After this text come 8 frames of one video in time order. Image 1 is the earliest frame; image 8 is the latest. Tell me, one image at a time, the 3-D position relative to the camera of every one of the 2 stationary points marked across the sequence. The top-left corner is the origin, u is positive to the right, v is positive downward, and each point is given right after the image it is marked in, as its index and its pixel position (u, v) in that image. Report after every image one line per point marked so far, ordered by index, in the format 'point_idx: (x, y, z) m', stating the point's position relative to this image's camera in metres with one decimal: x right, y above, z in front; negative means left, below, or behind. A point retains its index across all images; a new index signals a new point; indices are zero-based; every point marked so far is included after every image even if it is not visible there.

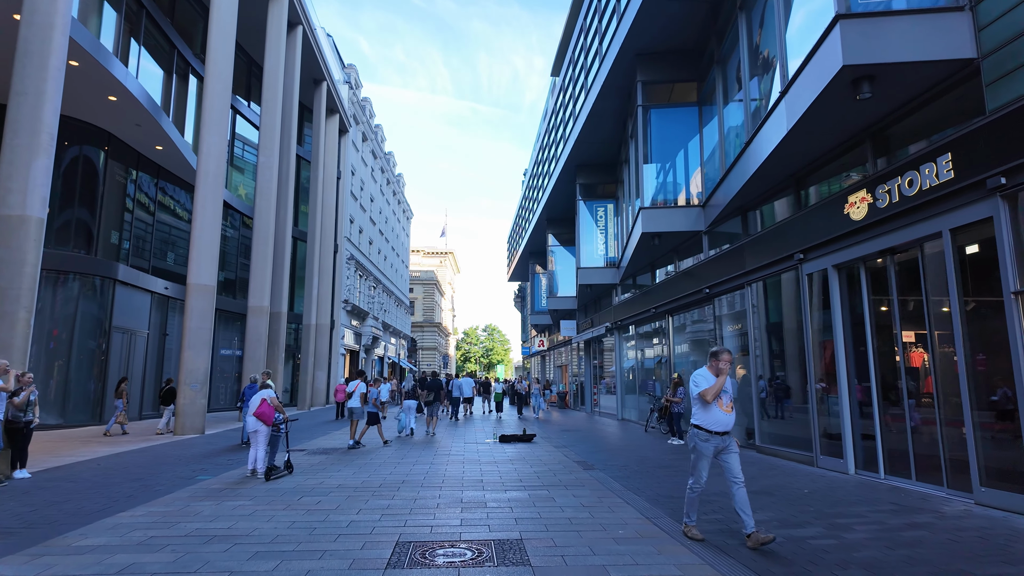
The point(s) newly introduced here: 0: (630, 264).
0: (+3.9, +0.8, +19.4) m
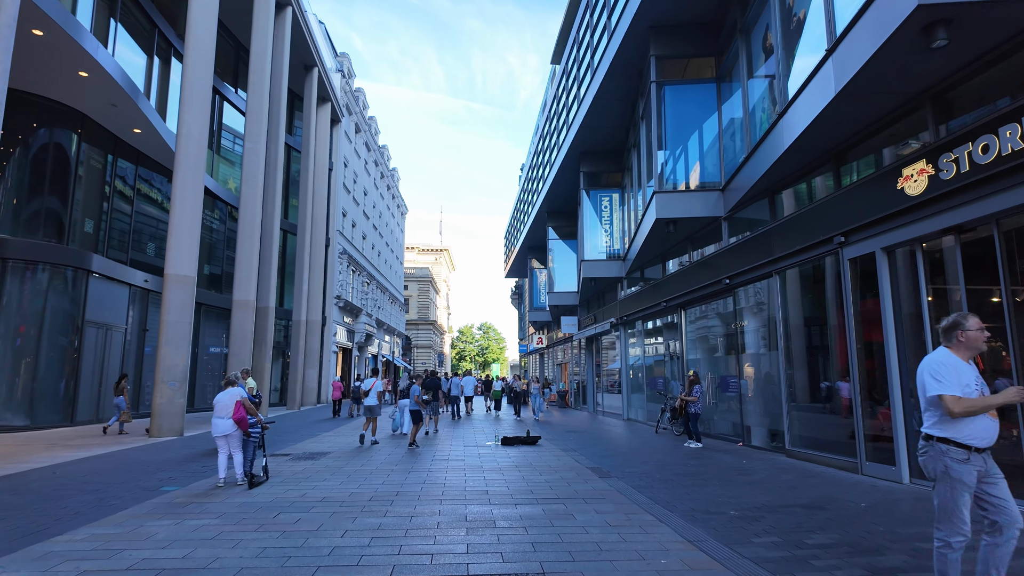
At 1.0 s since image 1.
0: (+3.9, +1.0, +18.3) m
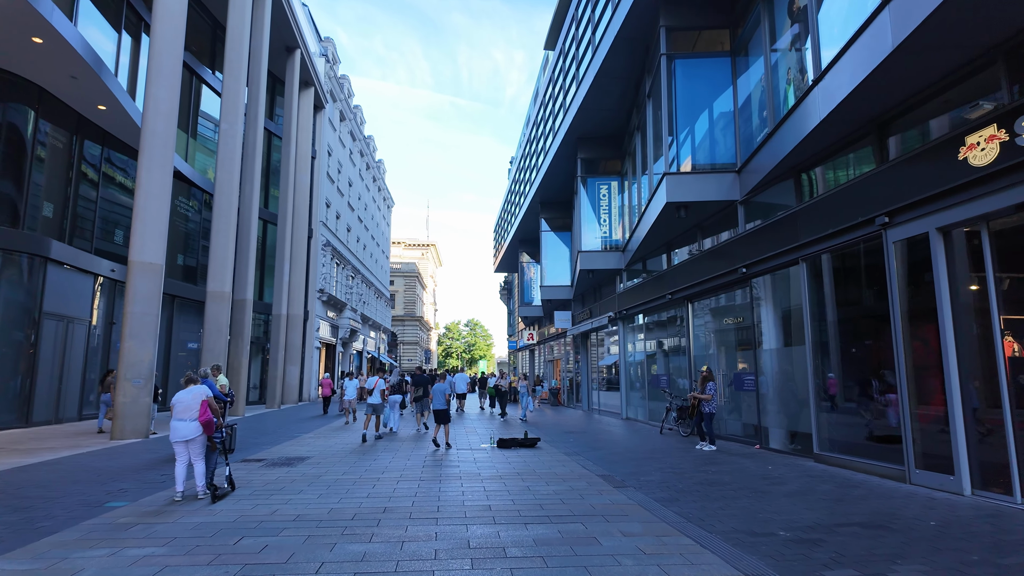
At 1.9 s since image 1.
0: (+3.7, +1.2, +17.3) m
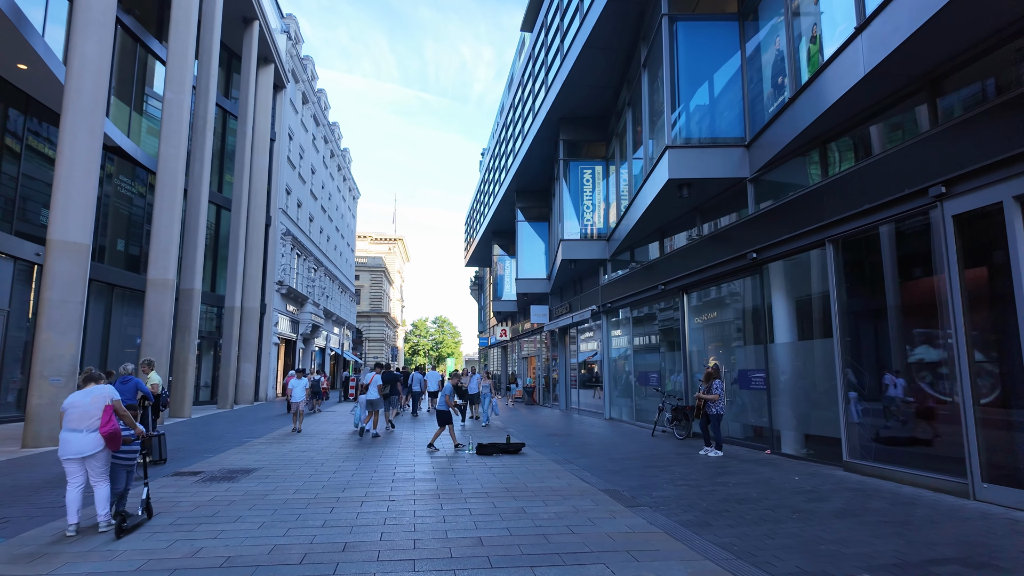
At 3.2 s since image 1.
0: (+3.1, +1.5, +16.0) m
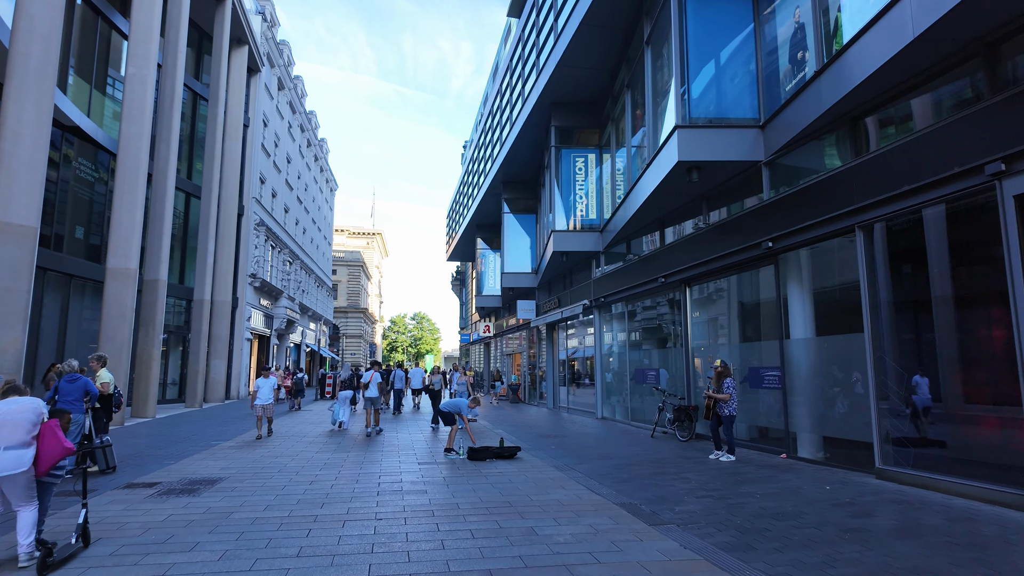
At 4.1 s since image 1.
0: (+2.9, +1.6, +15.2) m
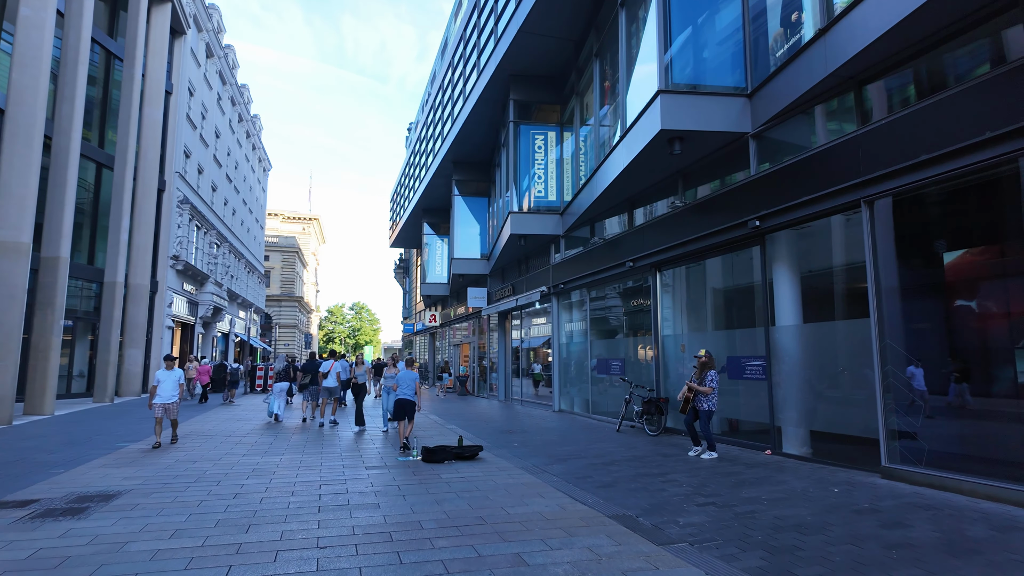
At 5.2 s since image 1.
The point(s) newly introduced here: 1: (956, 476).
0: (+1.8, +2.0, +14.3) m
1: (+4.7, -2.1, +6.7) m
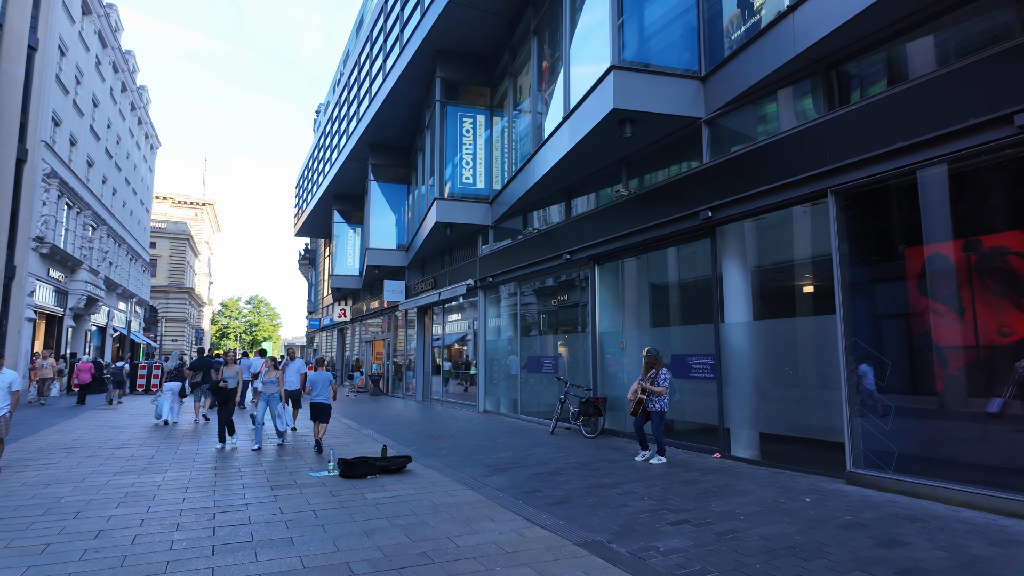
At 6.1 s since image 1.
0: (+0.2, +2.2, +13.4) m
1: (+4.1, -2.0, +6.4) m
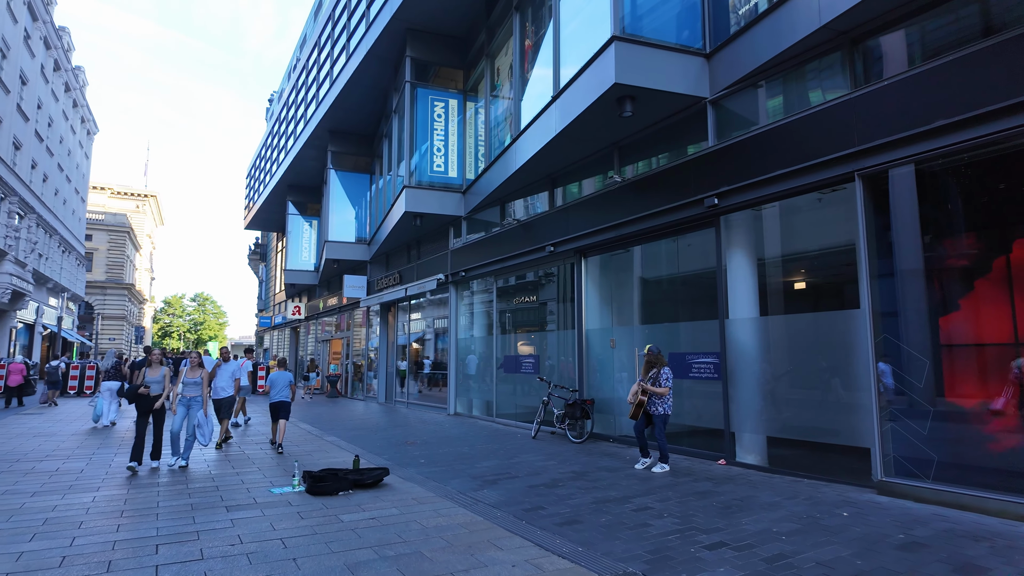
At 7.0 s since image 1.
0: (-0.3, +2.3, +12.6) m
1: (+4.1, -1.9, +5.8) m
